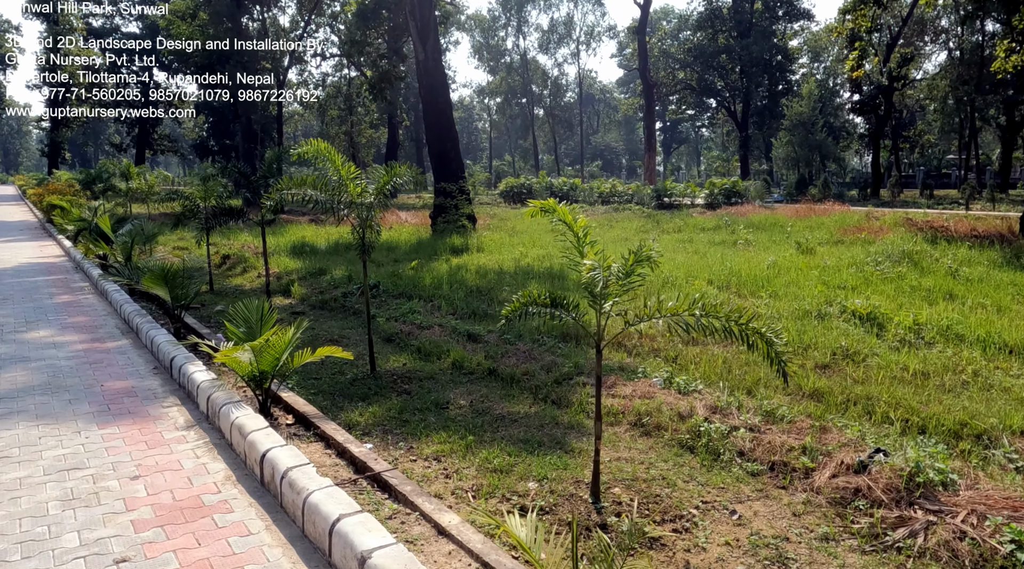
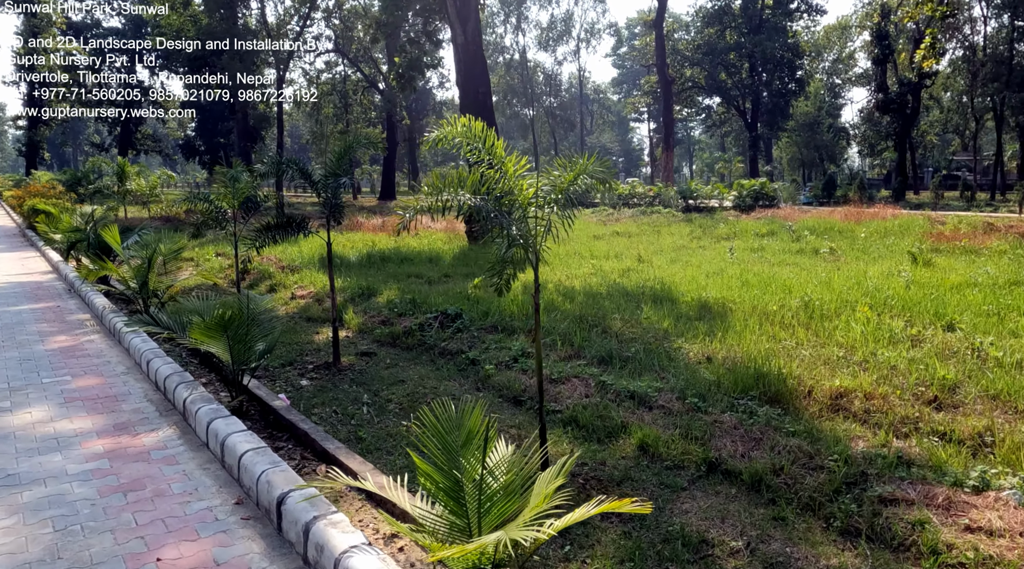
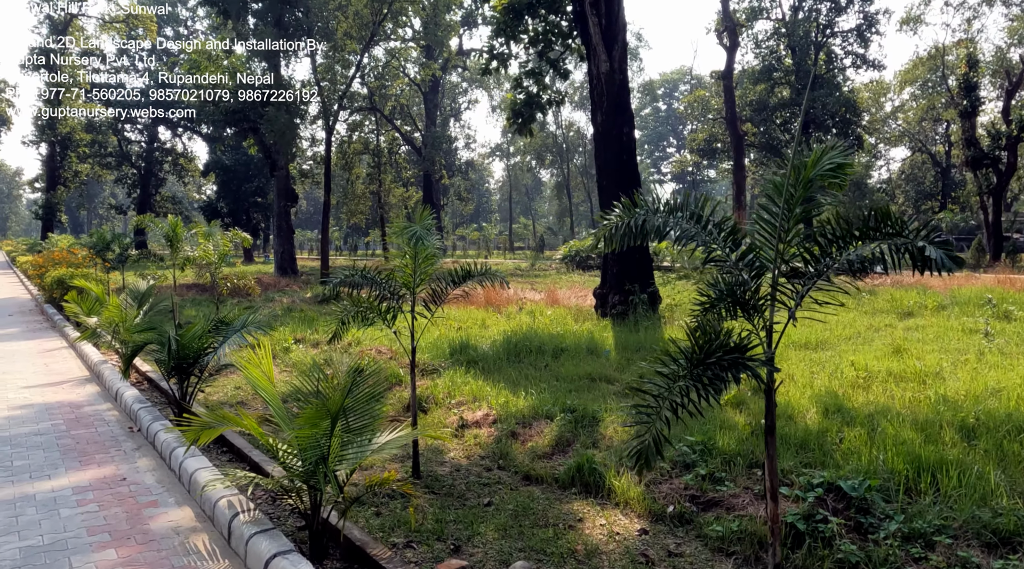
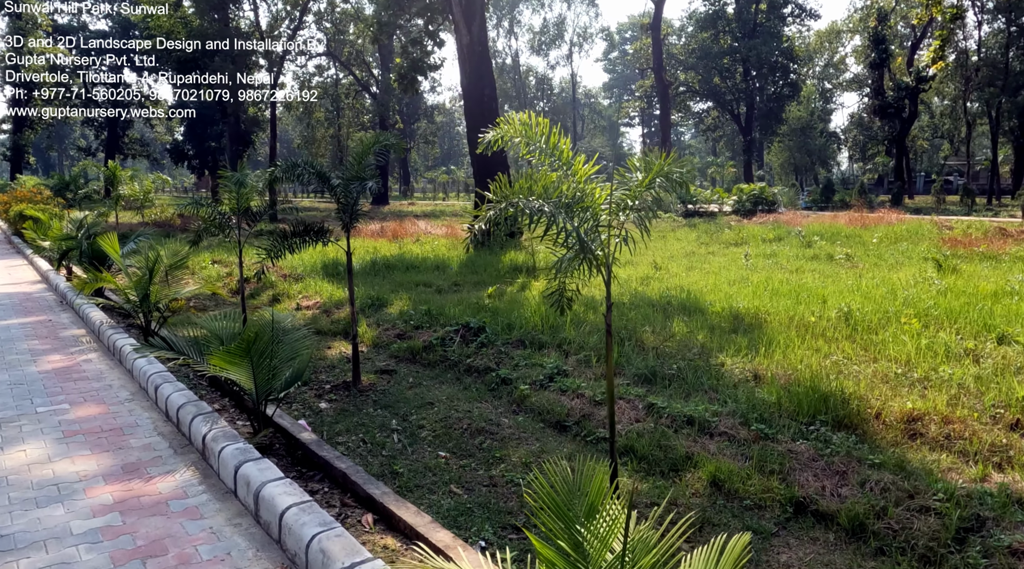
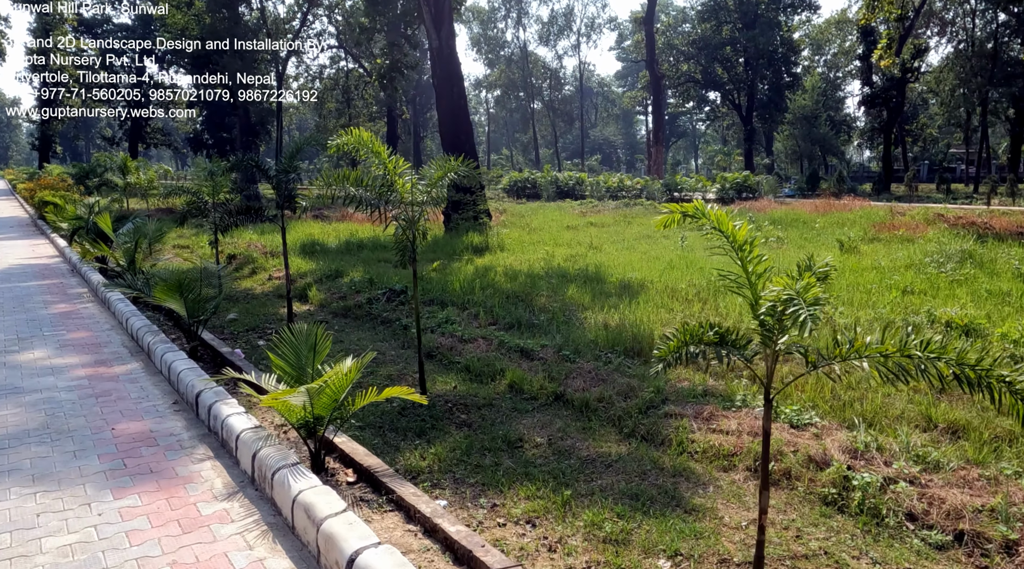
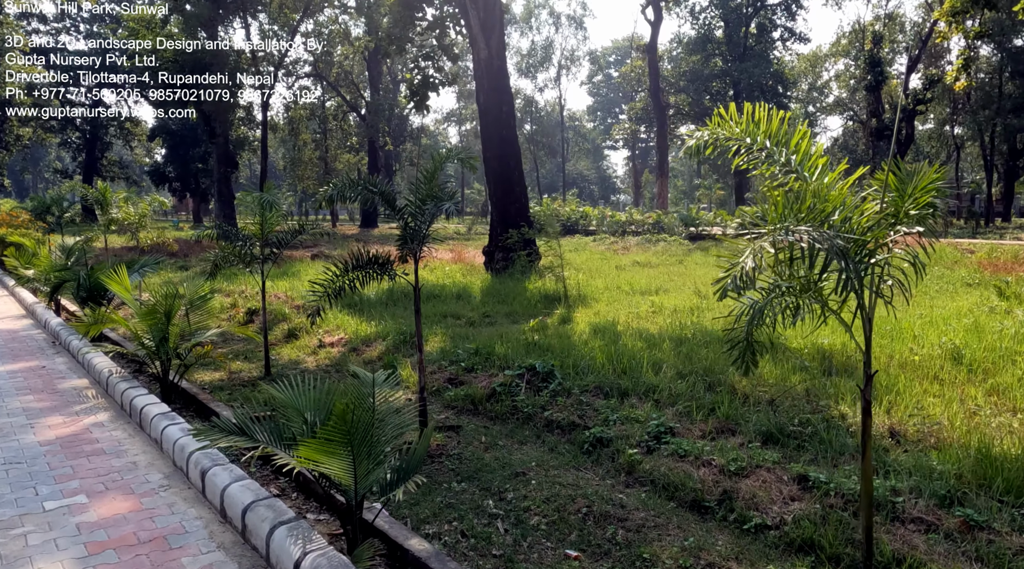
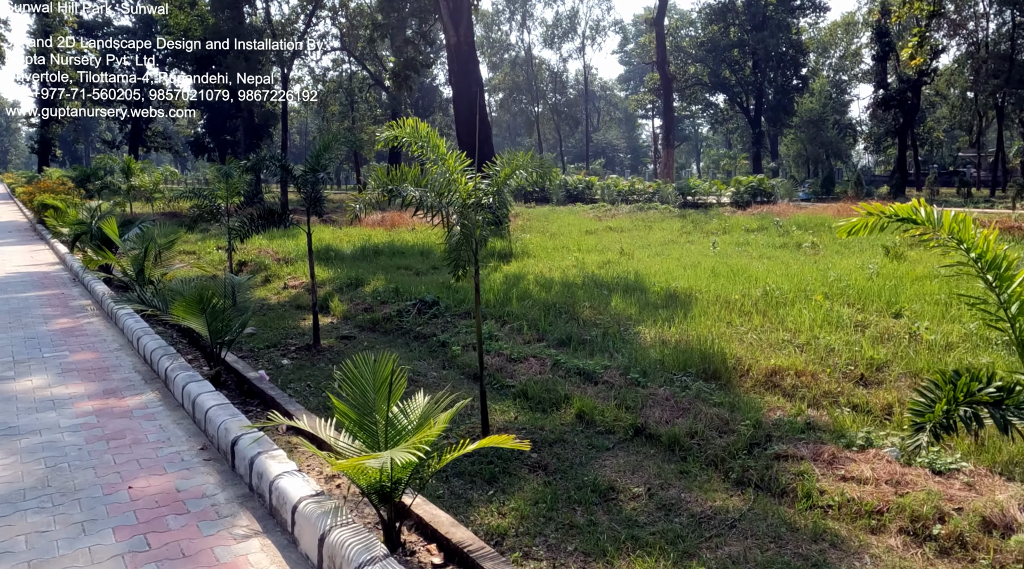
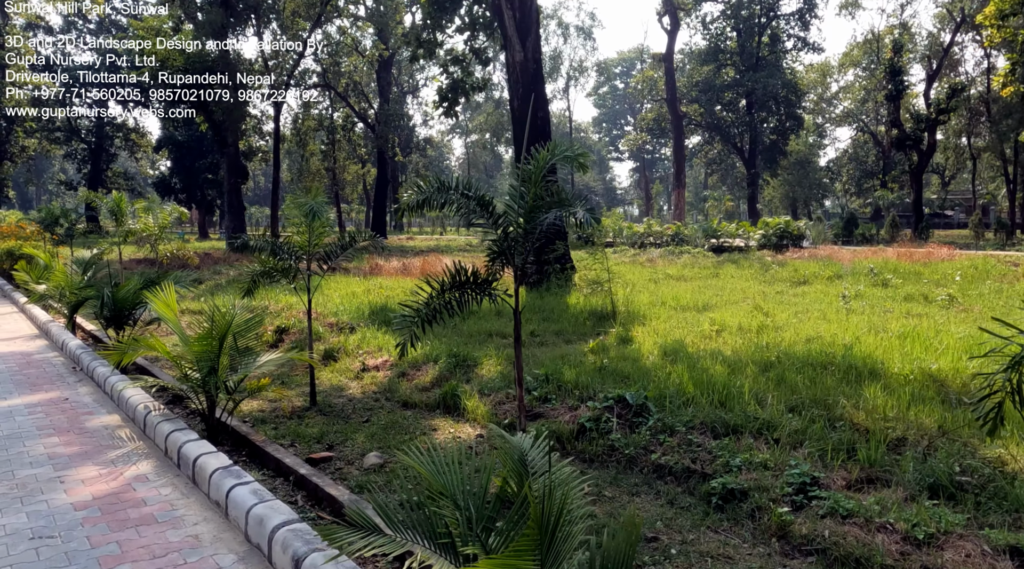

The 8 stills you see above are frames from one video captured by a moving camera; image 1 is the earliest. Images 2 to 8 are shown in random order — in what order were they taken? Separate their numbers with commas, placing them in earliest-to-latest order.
5, 7, 2, 4, 6, 8, 3
